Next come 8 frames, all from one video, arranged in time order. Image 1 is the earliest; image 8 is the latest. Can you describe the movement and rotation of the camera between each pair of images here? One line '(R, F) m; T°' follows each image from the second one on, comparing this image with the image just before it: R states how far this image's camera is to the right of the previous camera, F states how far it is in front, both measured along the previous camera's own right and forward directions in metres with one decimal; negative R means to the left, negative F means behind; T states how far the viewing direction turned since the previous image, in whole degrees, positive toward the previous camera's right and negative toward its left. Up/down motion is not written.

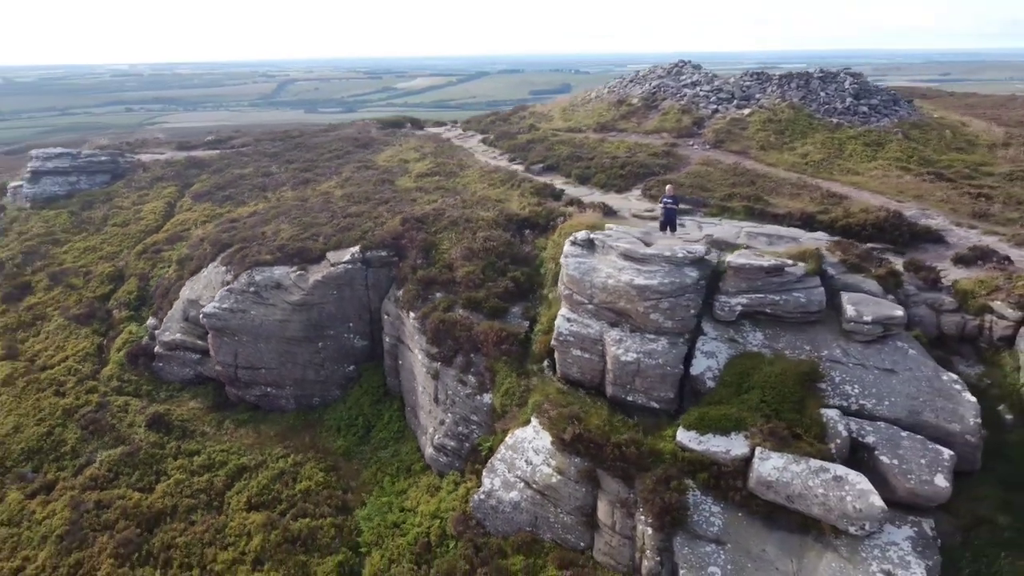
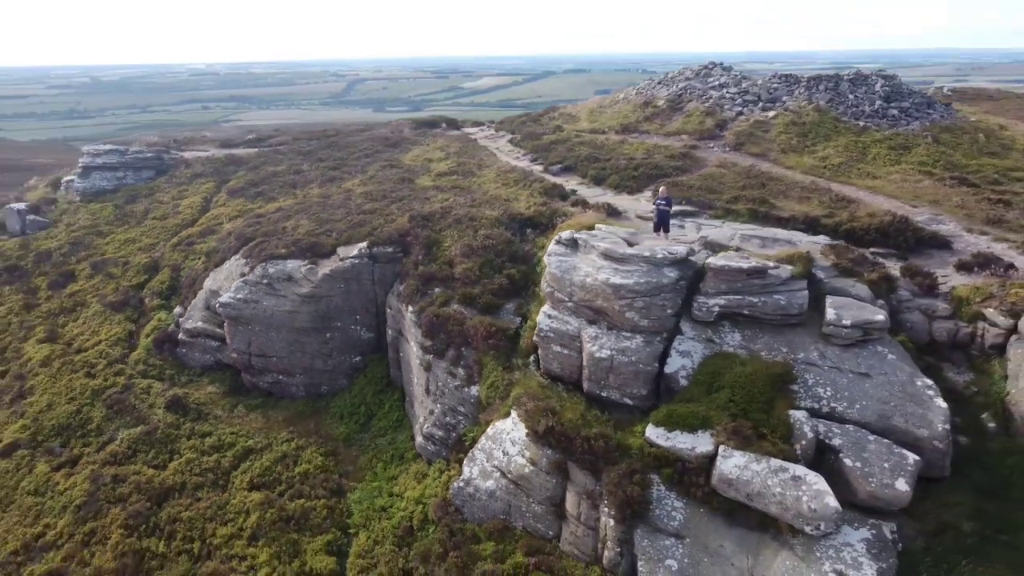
(+1.5, -0.5) m; -4°
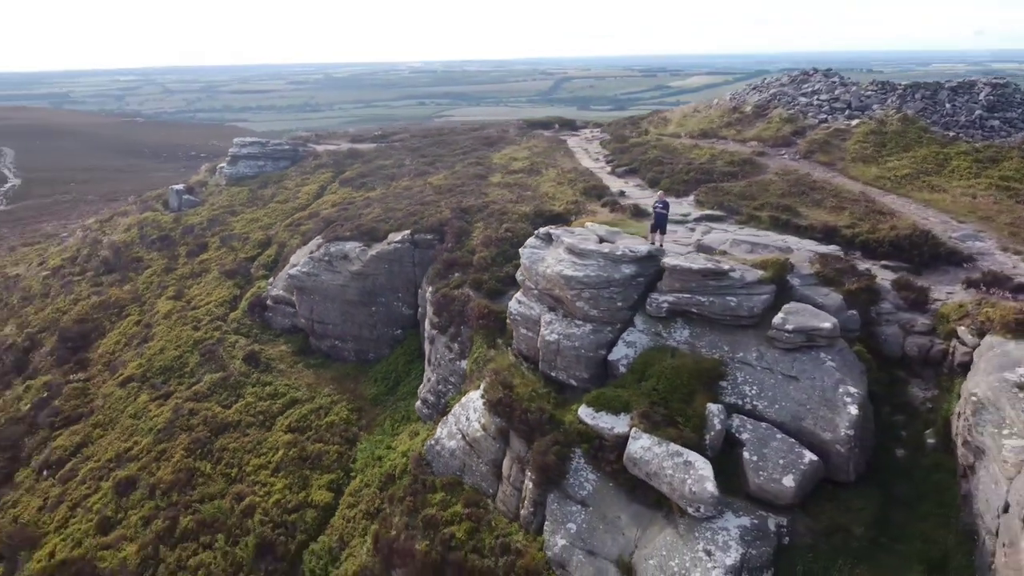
(+4.7, -1.4) m; -14°
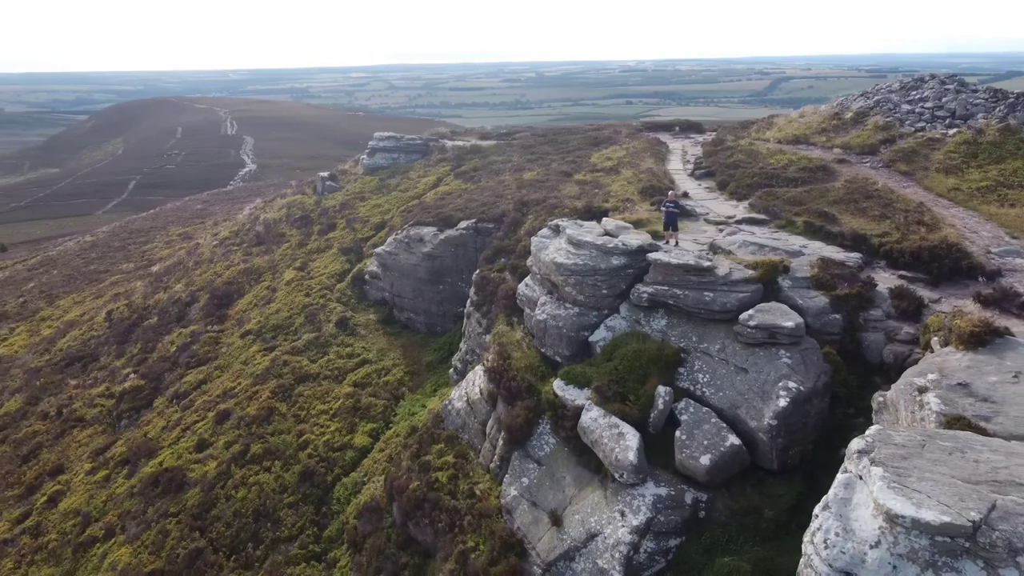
(+4.5, -1.6) m; -14°
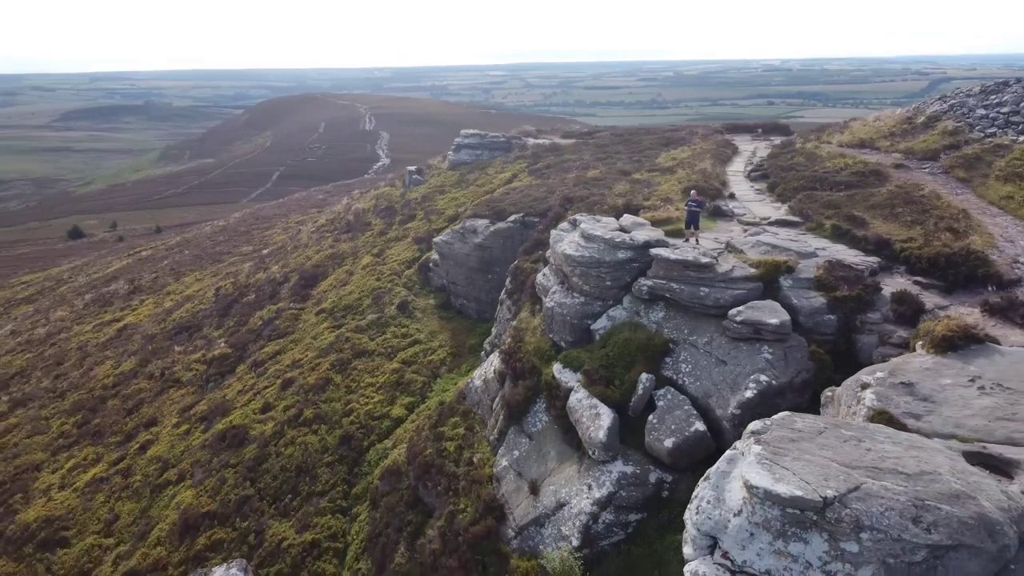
(+2.8, -1.2) m; -9°
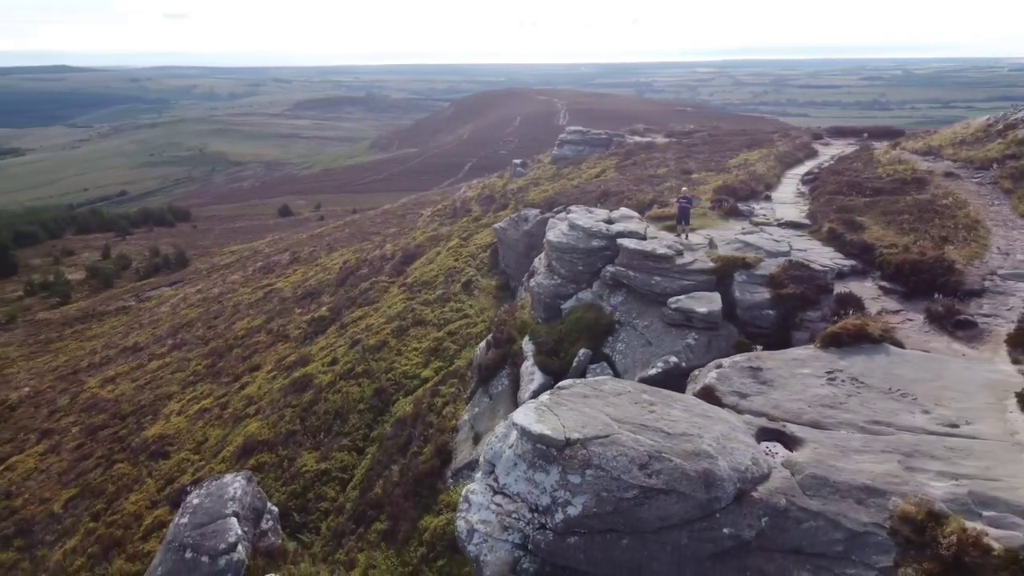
(+5.5, -1.8) m; -13°
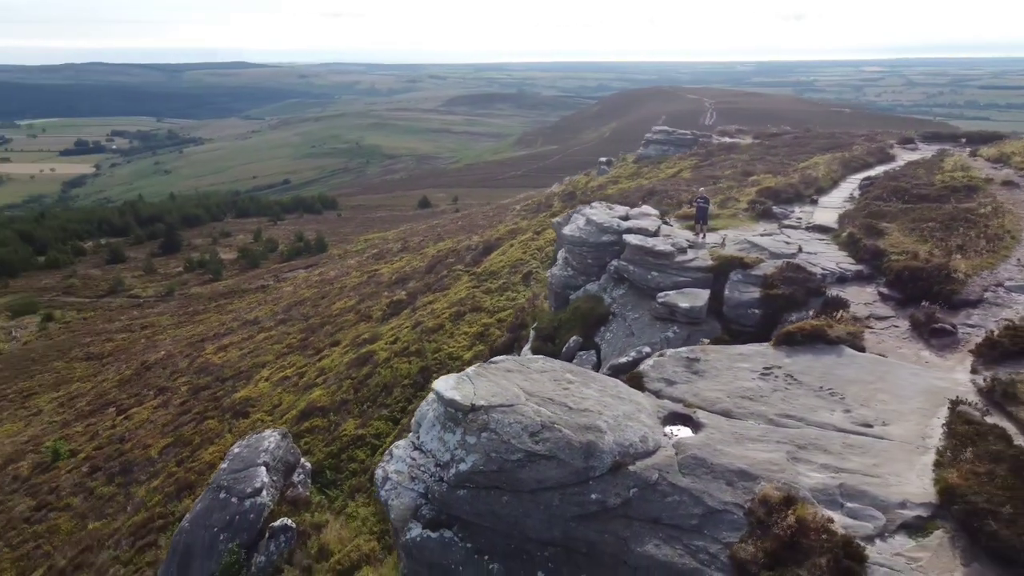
(+3.6, -1.1) m; -10°
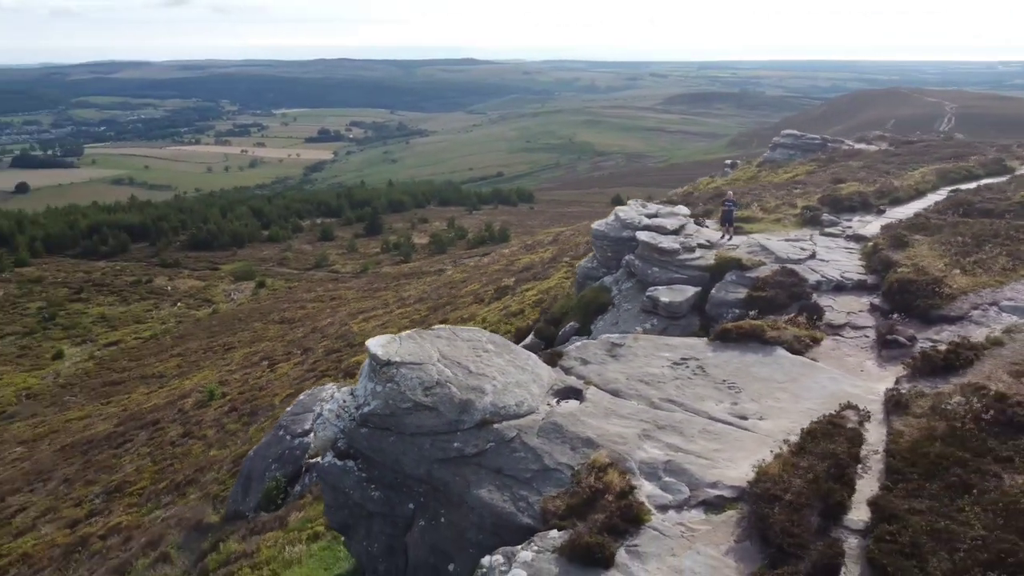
(+5.3, -1.3) m; -14°
